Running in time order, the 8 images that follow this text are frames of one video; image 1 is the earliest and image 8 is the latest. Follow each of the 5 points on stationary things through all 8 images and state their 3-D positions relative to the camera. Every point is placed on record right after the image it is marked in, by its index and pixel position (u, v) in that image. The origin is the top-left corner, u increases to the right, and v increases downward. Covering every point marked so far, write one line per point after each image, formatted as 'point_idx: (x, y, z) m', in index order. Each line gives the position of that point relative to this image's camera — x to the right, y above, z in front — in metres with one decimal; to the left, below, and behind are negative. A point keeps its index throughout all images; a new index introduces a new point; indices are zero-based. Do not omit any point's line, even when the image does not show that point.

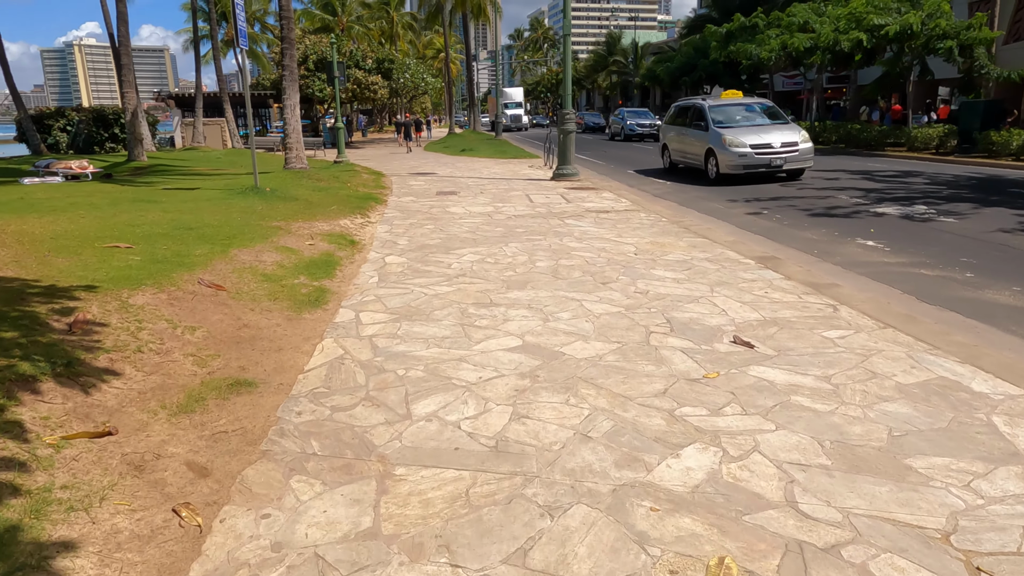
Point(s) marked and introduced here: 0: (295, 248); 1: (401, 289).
0: (-2.5, +0.5, +7.8) m
1: (-1.1, 0.0, +6.5) m
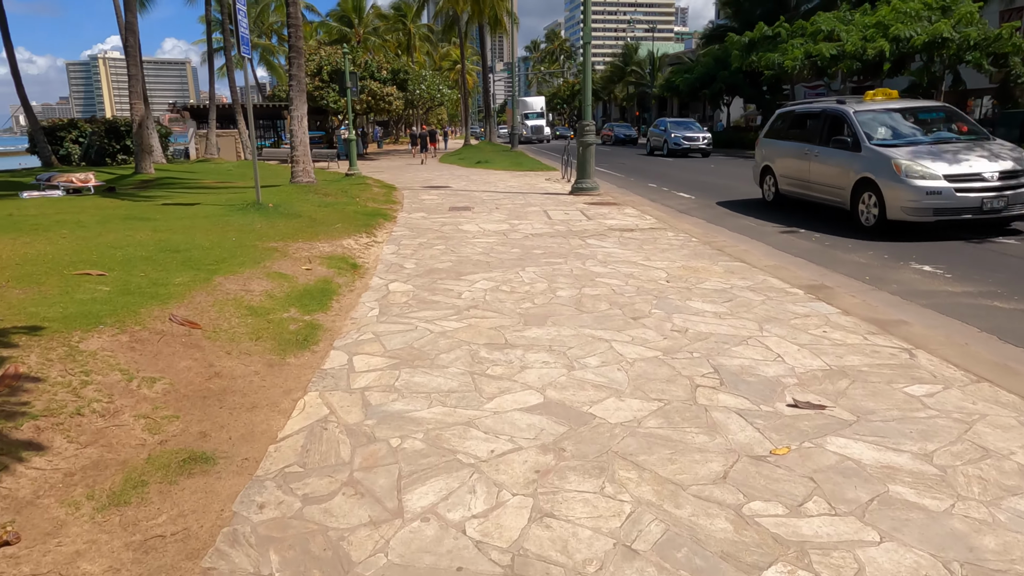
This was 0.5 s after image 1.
0: (-2.4, +0.1, +7.0) m
1: (-0.9, -0.3, +5.7) m
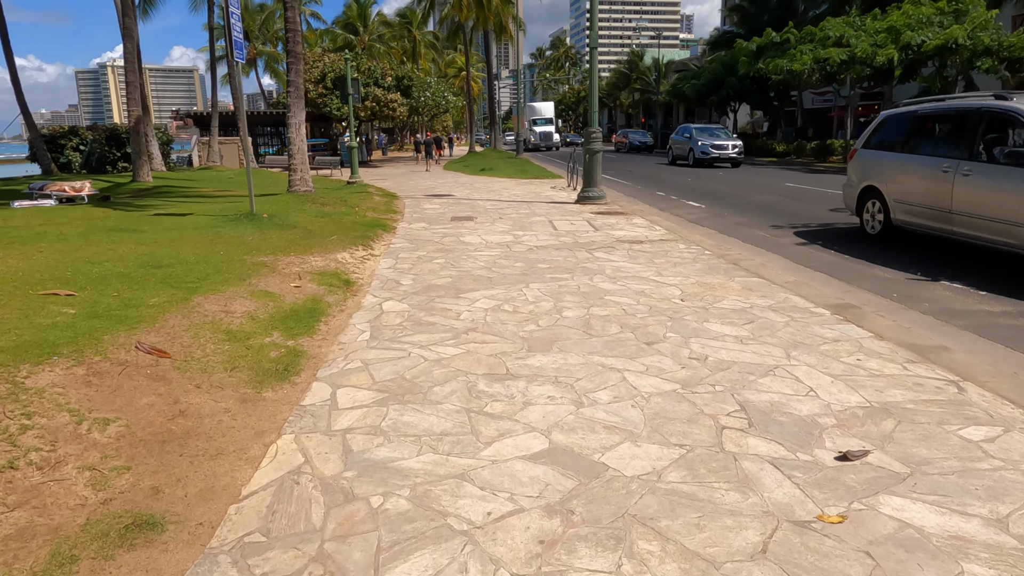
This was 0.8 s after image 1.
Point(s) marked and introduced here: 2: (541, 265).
0: (-2.3, 0.0, +6.5) m
1: (-0.9, -0.5, +5.2) m
2: (+0.4, +0.3, +8.7) m
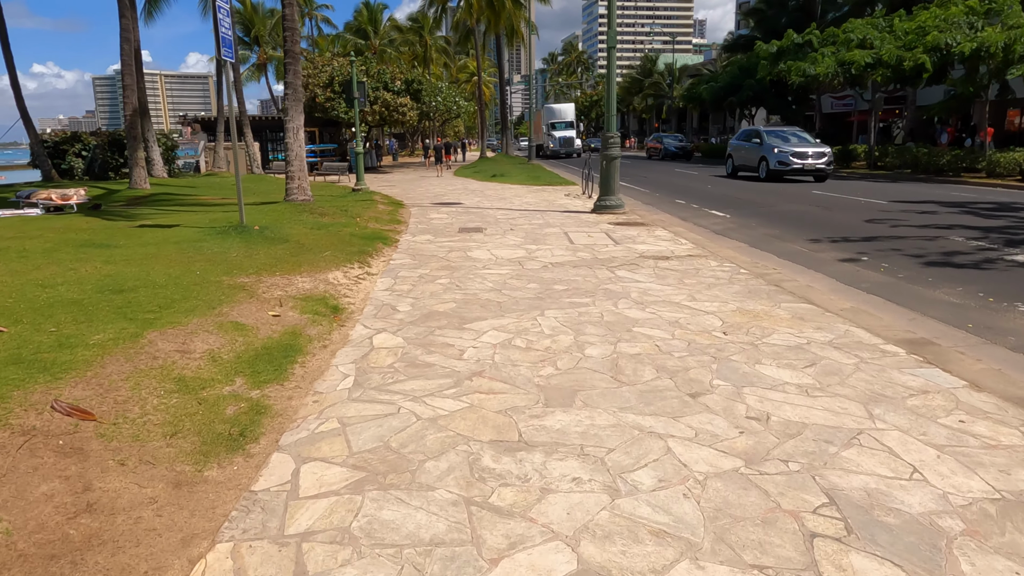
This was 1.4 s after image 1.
0: (-2.2, -0.3, +5.6) m
1: (-0.8, -0.8, +4.2) m
2: (+0.5, 0.0, +7.7) m
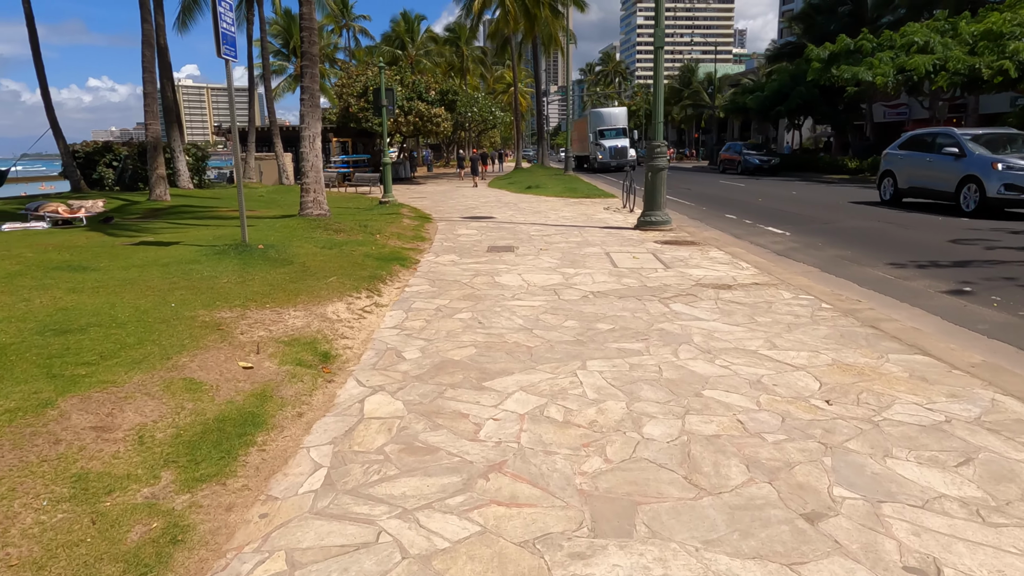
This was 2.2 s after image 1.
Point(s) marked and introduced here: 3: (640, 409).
0: (-2.0, -0.6, +4.4) m
1: (-0.7, -1.1, +2.9) m
2: (+0.8, -0.4, +6.3) m
3: (+0.8, -0.8, +4.3) m
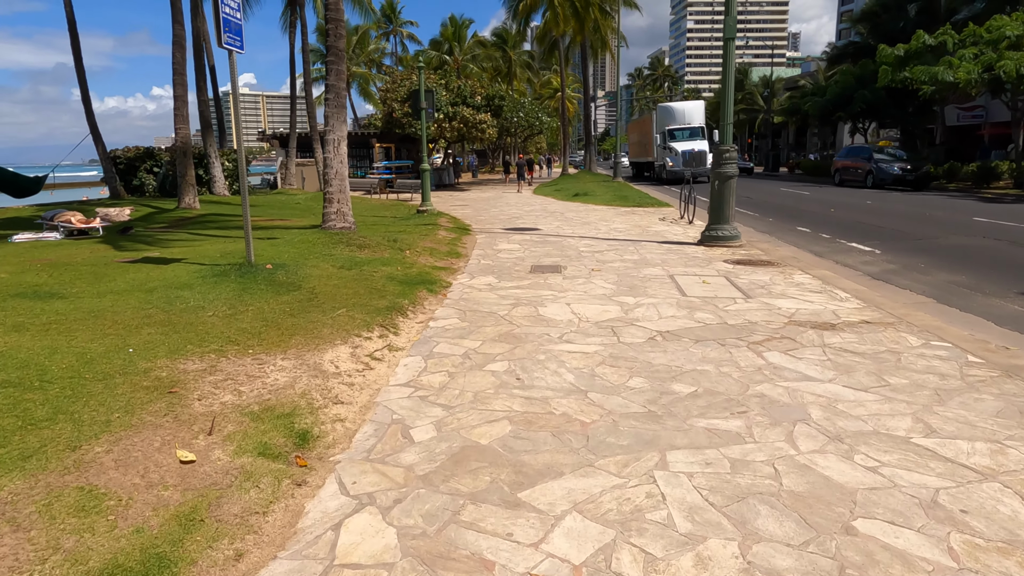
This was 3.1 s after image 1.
0: (-1.8, -0.9, +3.0) m
1: (-0.6, -1.4, +1.4) m
2: (+1.2, -0.7, +4.8) m
3: (+1.0, -1.1, +2.7) m
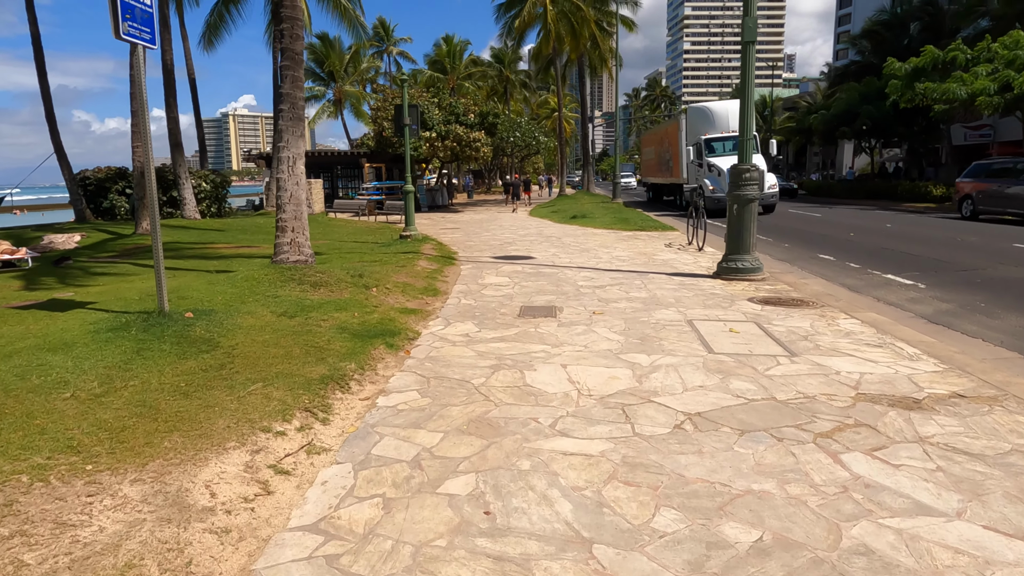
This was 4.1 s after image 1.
0: (-1.9, -1.3, +1.3) m
1: (-0.7, -1.7, -0.3) m
2: (+1.0, -1.1, +3.1) m
3: (+0.9, -1.5, +1.0) m
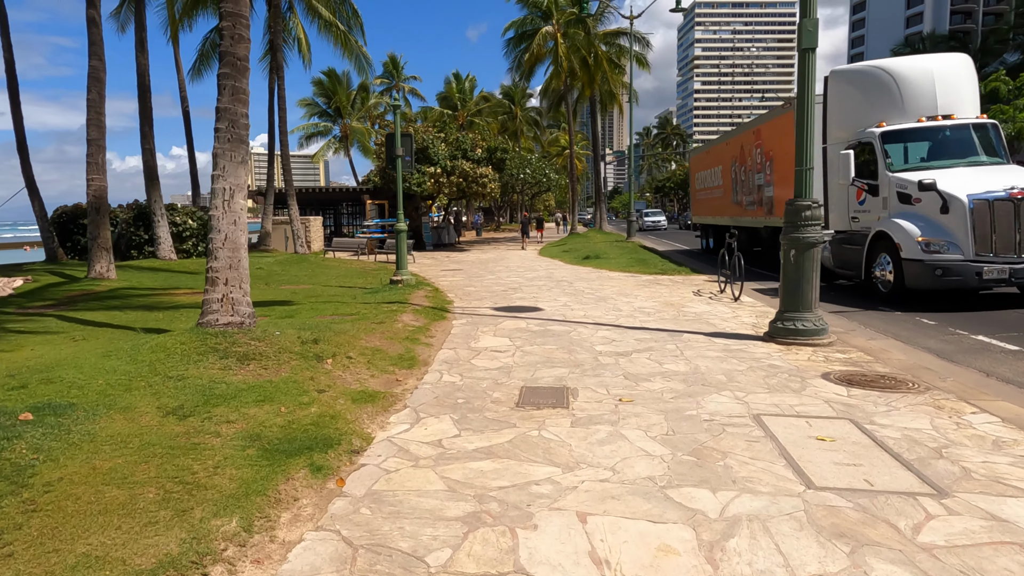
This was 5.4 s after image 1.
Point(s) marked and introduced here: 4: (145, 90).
0: (-2.1, -1.6, -0.9) m
1: (-0.9, -1.9, -2.5) m
2: (+0.9, -1.6, +0.8) m
3: (+0.7, -1.8, -1.2) m
4: (-10.2, +5.5, +18.5) m
